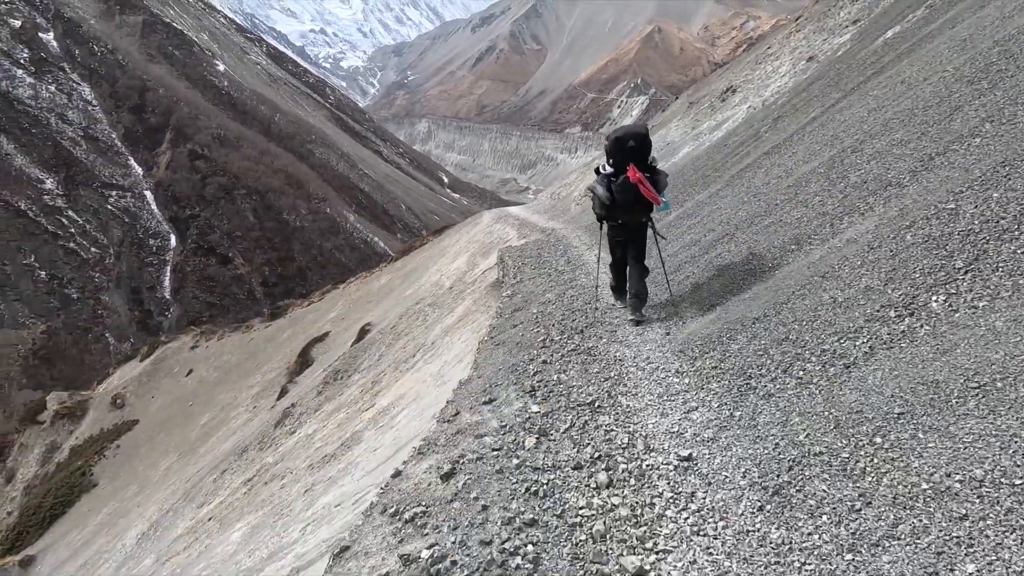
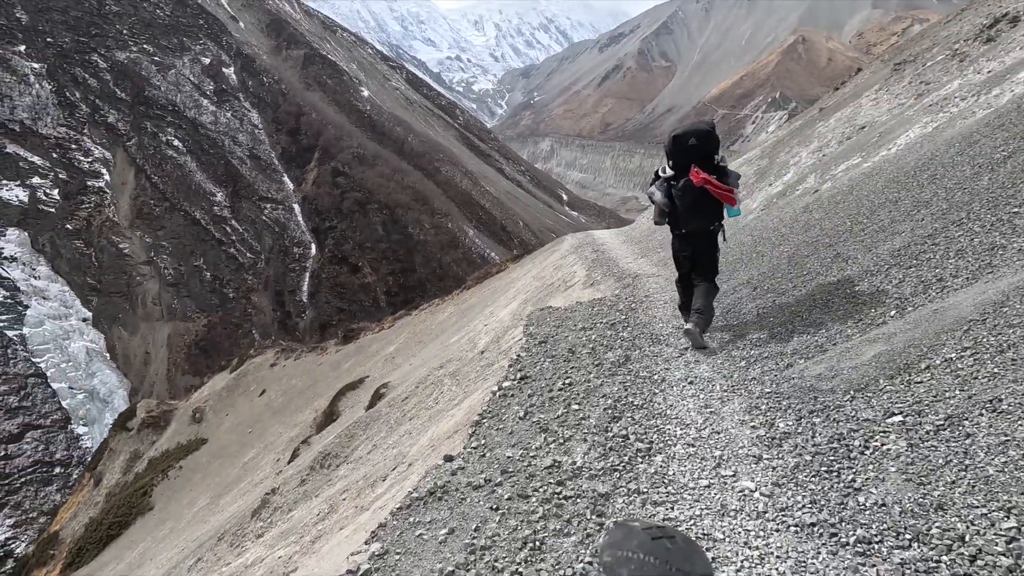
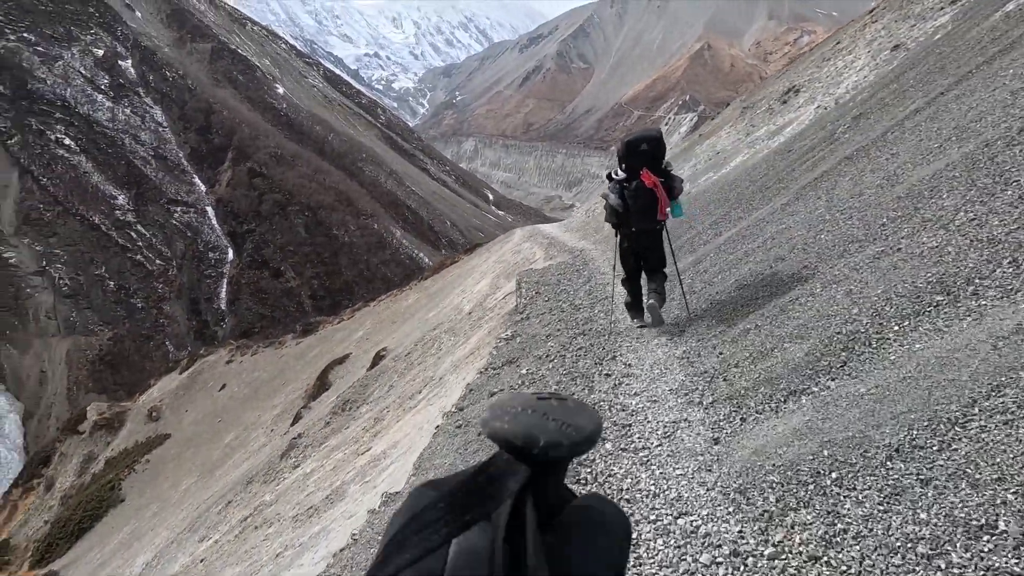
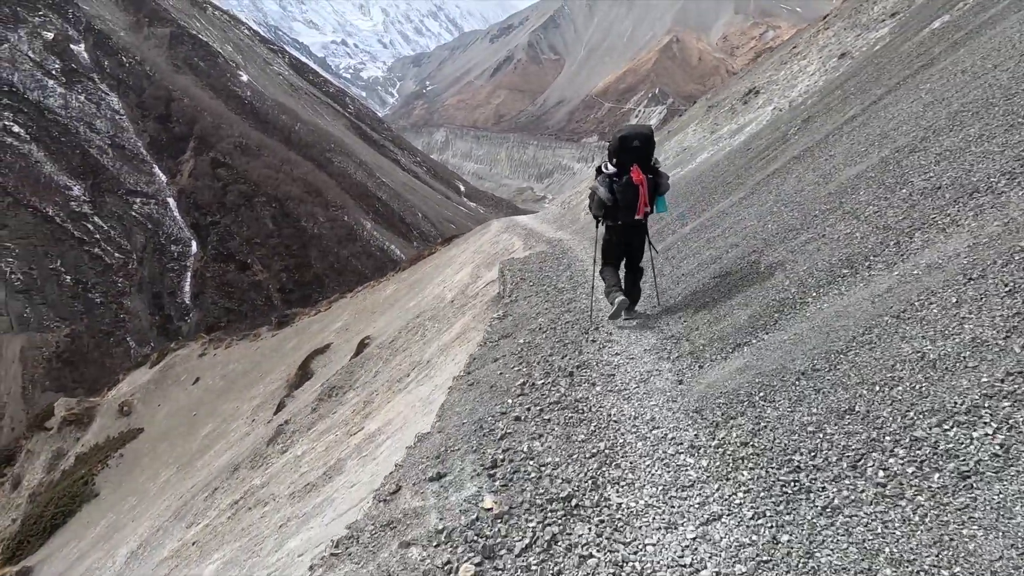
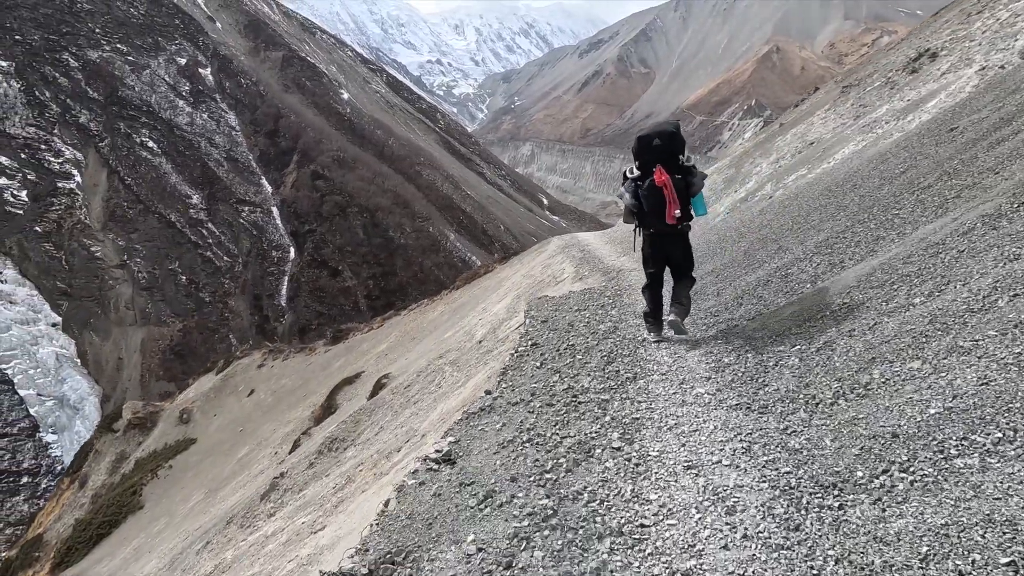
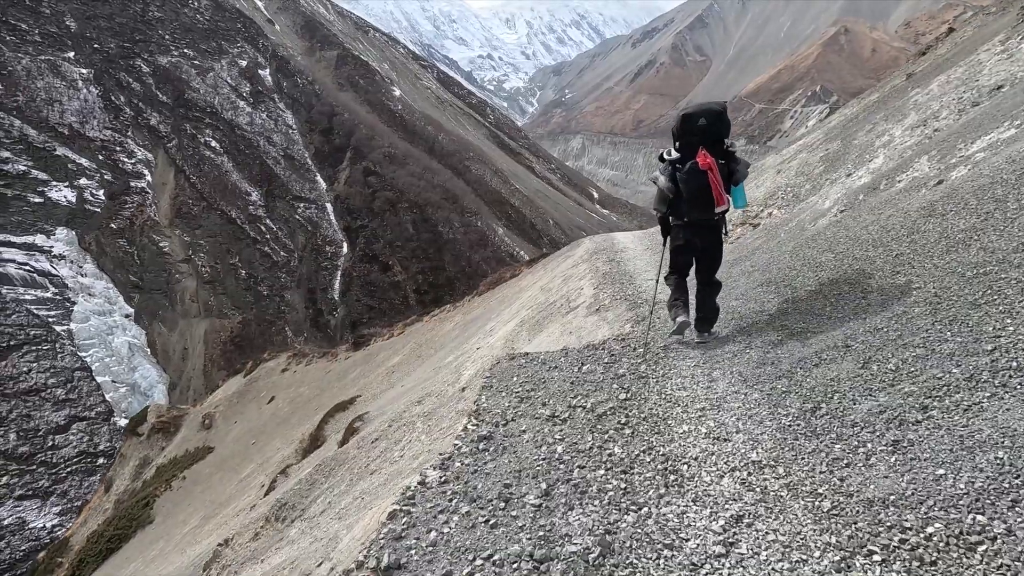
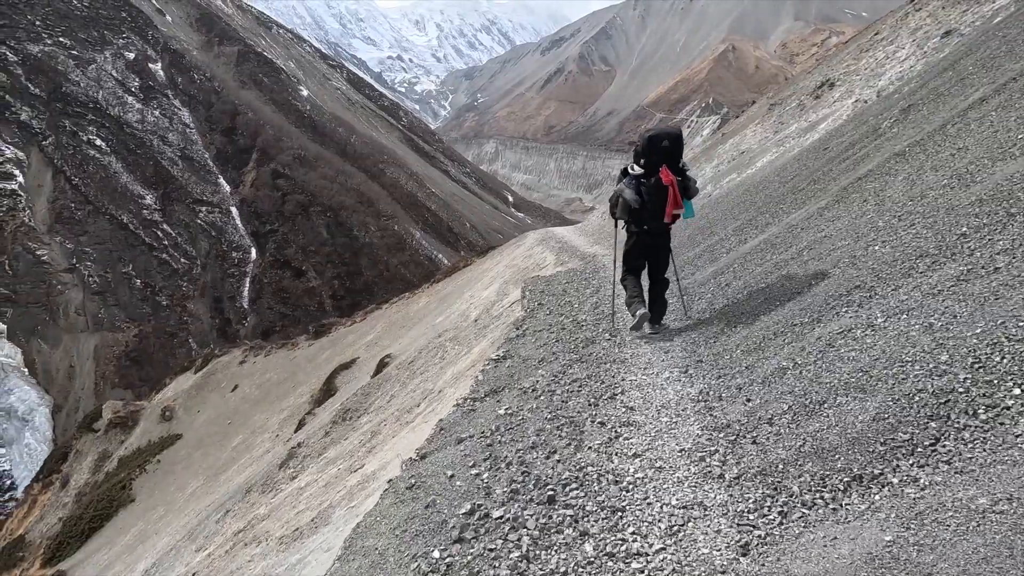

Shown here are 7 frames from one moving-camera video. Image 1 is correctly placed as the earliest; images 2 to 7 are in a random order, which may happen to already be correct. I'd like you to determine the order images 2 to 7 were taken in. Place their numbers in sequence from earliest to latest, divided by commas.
4, 3, 7, 5, 2, 6
